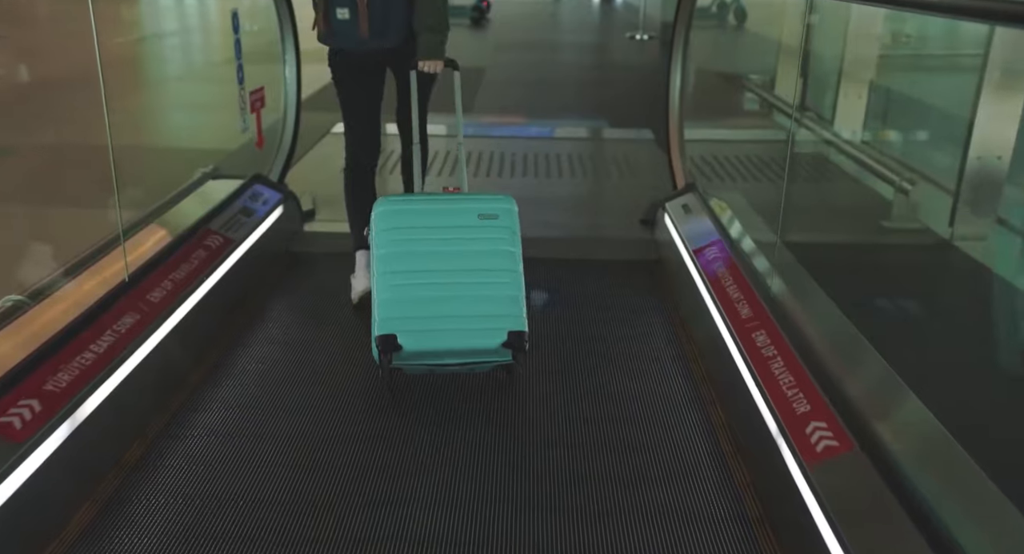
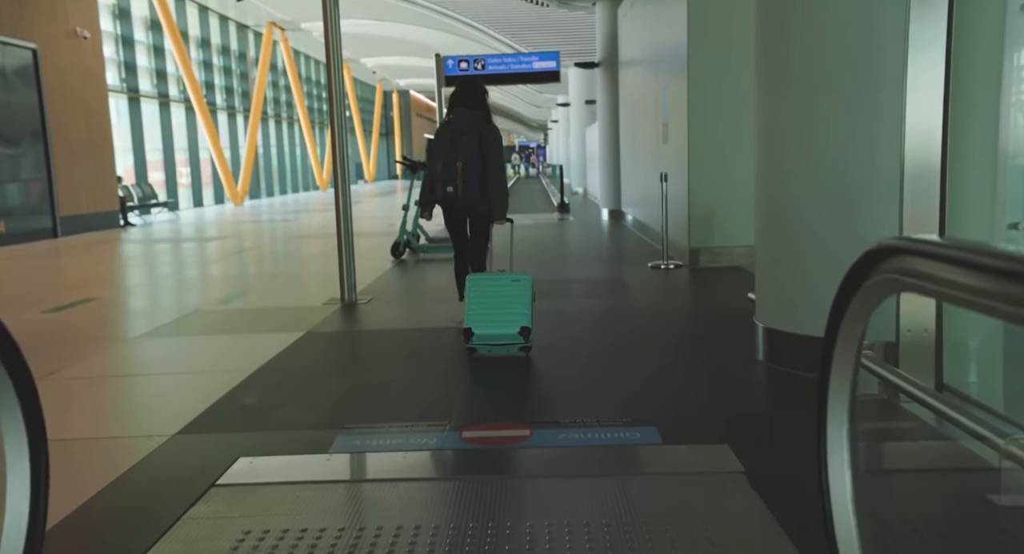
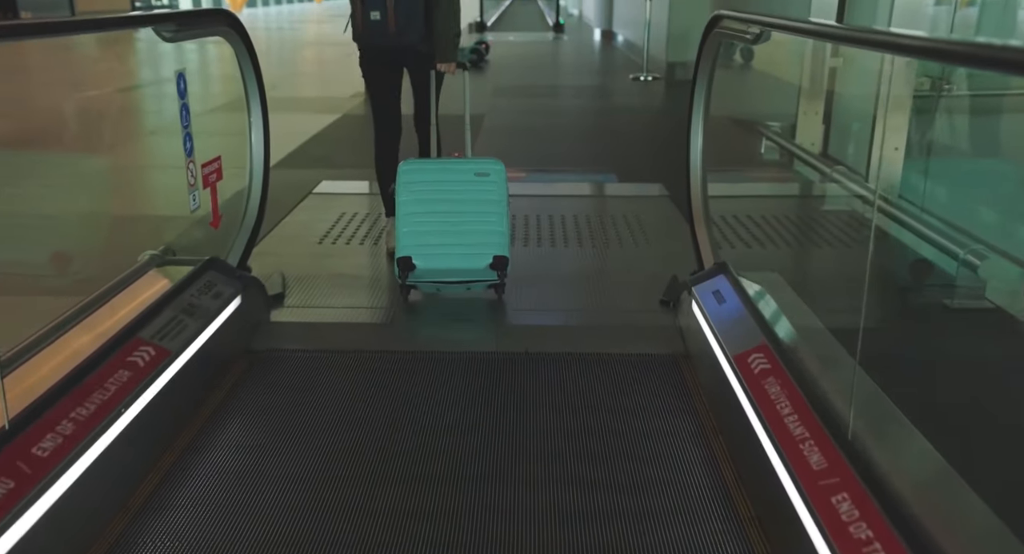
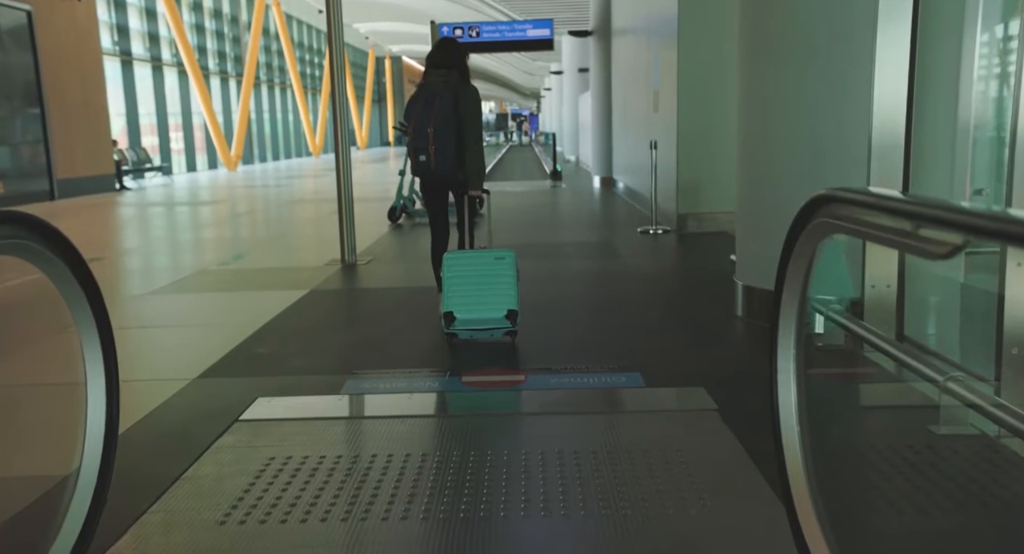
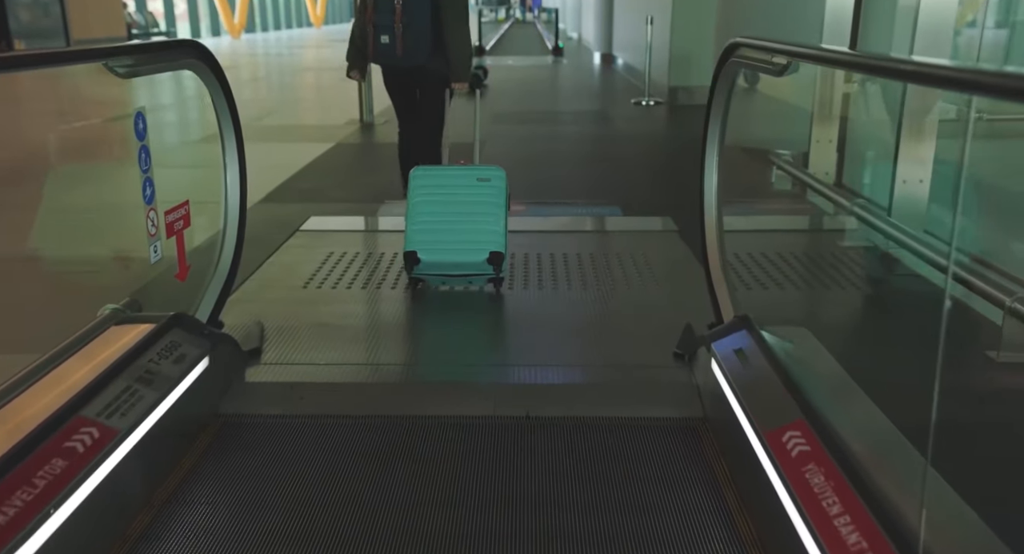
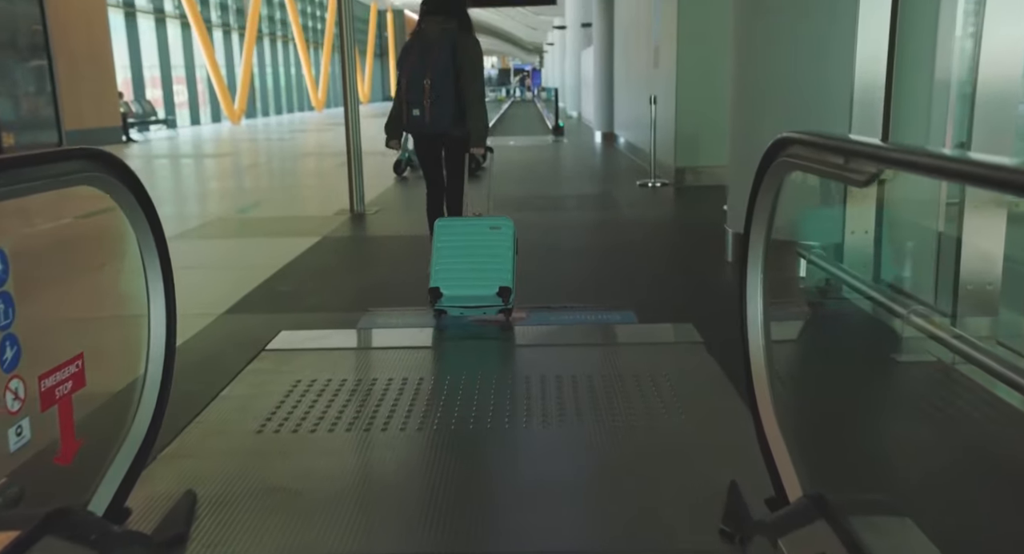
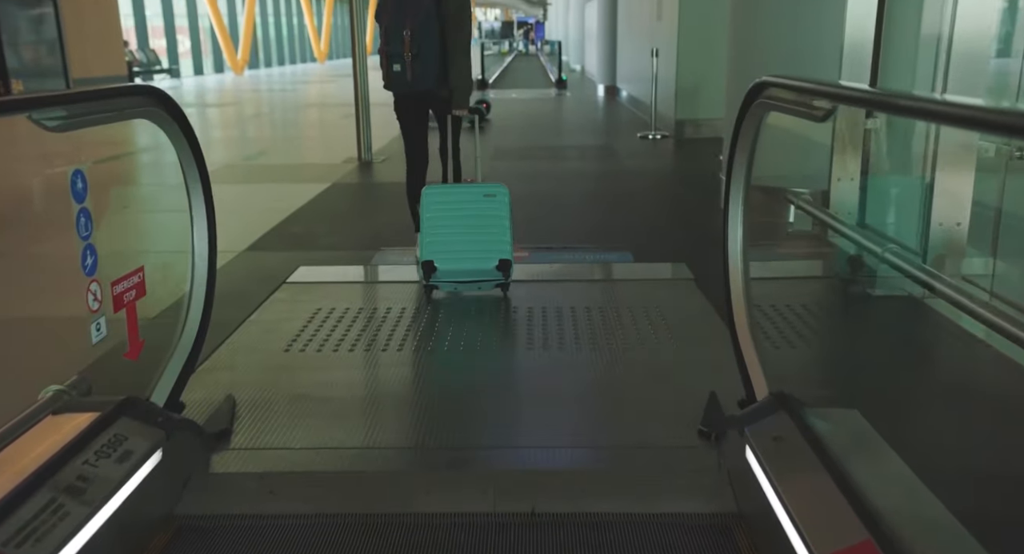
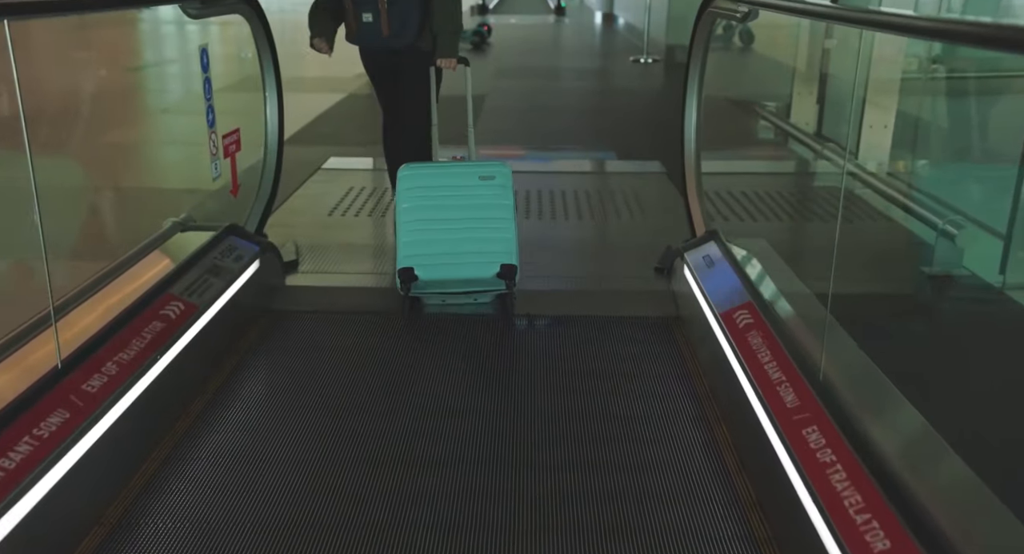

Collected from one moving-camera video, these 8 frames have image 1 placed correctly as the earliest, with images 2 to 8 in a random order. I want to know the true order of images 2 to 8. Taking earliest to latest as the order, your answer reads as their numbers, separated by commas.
8, 3, 5, 7, 6, 4, 2
